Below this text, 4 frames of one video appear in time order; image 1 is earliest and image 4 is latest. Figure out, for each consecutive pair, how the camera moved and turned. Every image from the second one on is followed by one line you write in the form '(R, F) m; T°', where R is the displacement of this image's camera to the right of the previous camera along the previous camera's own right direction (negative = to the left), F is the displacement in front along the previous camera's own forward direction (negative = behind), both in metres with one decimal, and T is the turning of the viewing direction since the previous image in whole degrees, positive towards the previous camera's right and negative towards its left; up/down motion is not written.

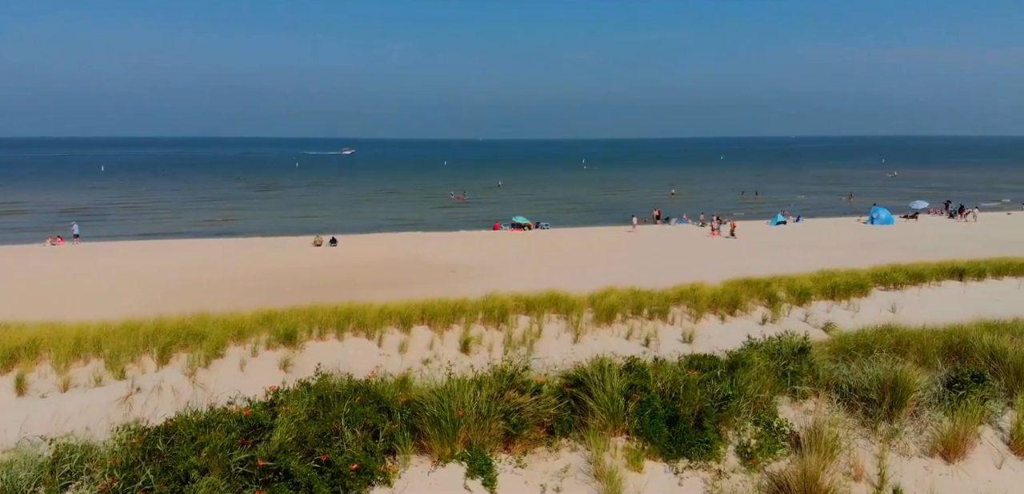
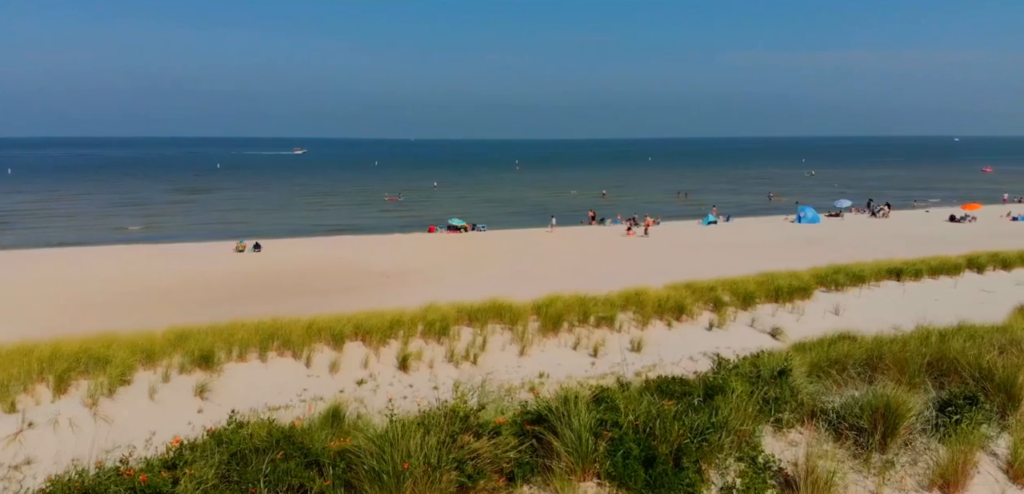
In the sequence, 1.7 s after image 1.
(-0.1, +0.7) m; +5°
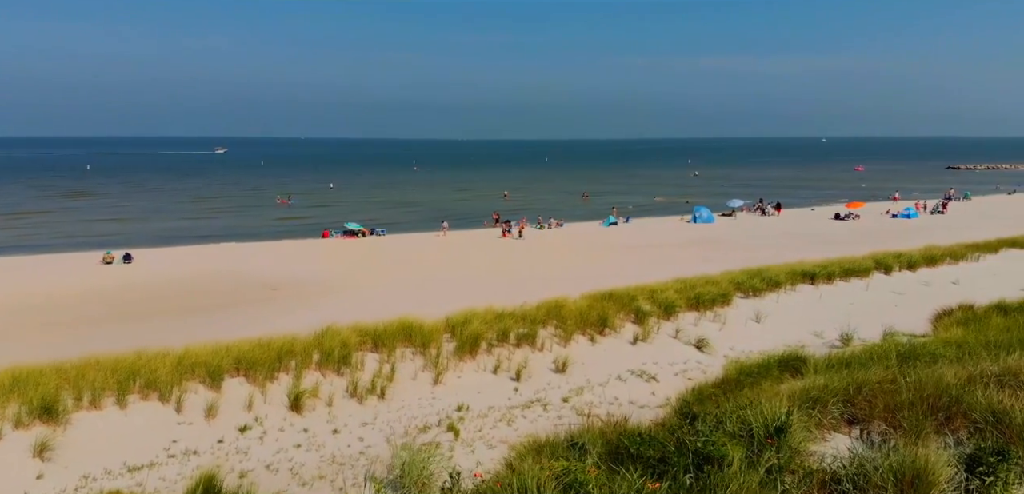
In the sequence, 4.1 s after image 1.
(-0.2, +1.1) m; +7°
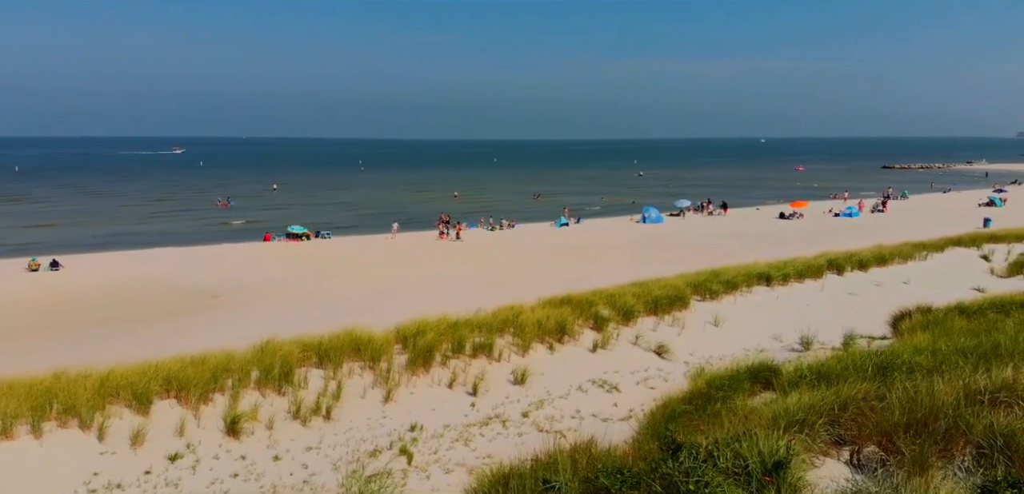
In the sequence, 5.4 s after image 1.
(-0.1, +0.5) m; +4°
